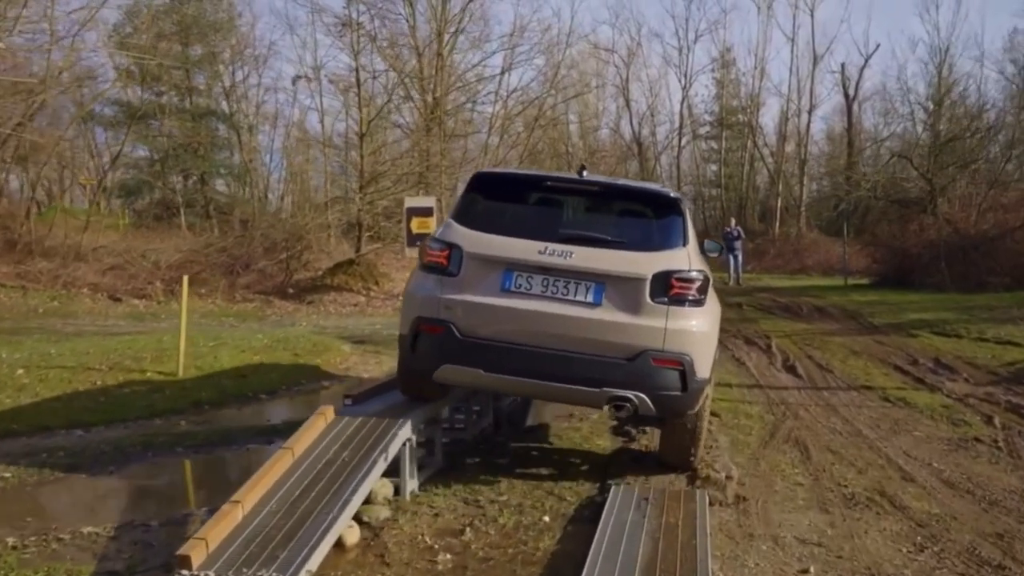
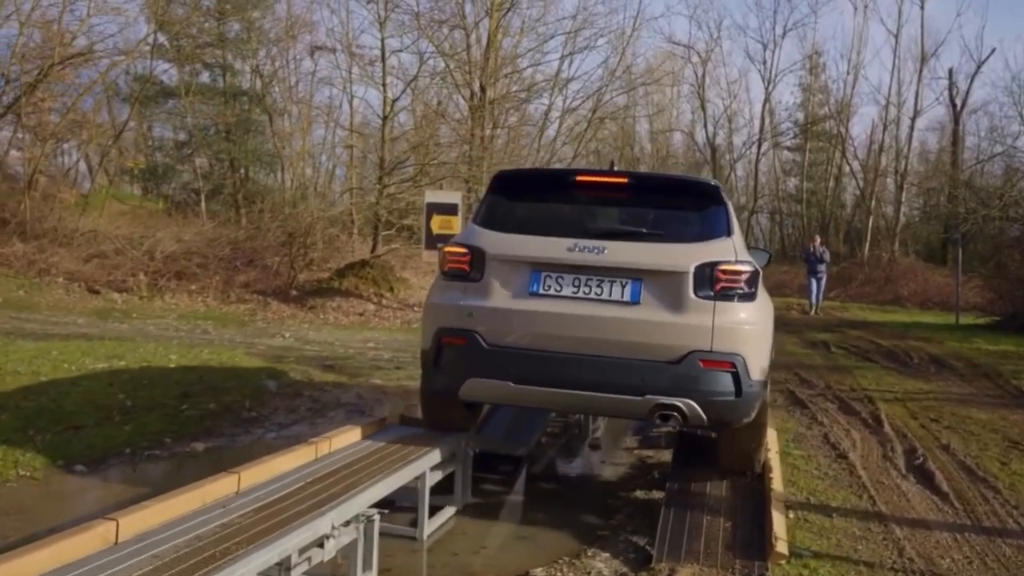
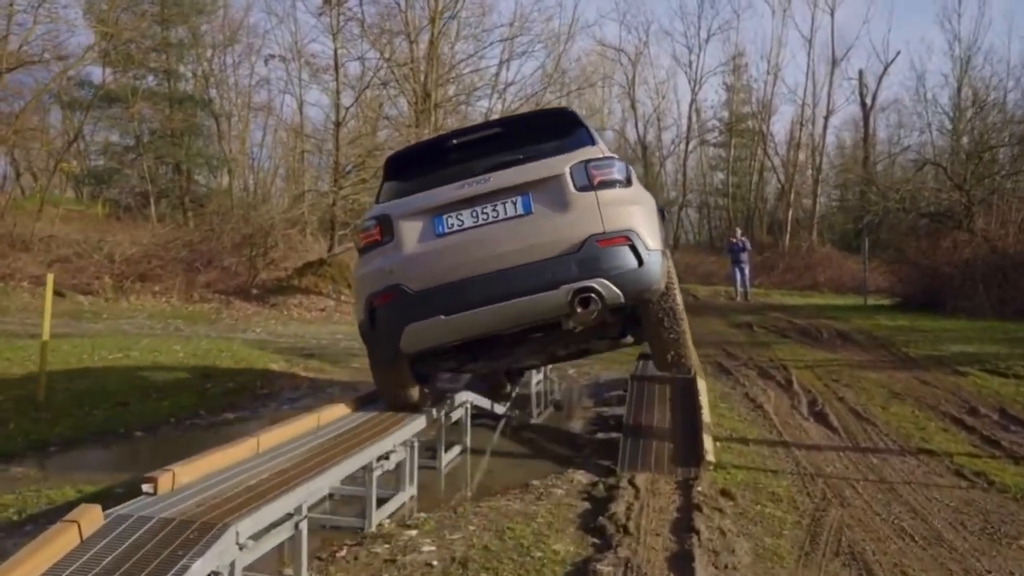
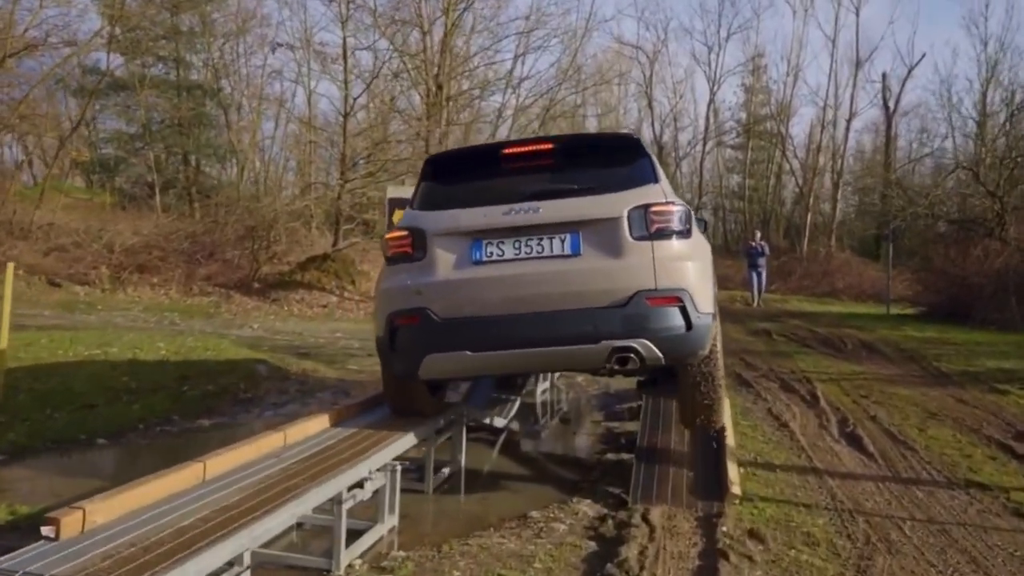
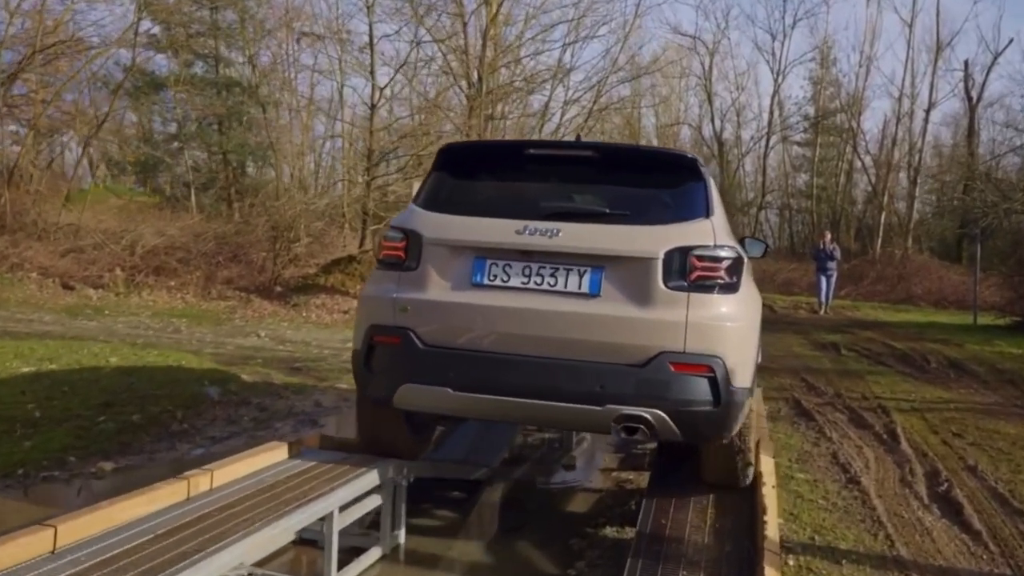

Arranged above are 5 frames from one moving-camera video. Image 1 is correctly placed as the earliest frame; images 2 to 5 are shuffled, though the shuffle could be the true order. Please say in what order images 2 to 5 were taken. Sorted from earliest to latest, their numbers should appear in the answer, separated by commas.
3, 4, 2, 5
